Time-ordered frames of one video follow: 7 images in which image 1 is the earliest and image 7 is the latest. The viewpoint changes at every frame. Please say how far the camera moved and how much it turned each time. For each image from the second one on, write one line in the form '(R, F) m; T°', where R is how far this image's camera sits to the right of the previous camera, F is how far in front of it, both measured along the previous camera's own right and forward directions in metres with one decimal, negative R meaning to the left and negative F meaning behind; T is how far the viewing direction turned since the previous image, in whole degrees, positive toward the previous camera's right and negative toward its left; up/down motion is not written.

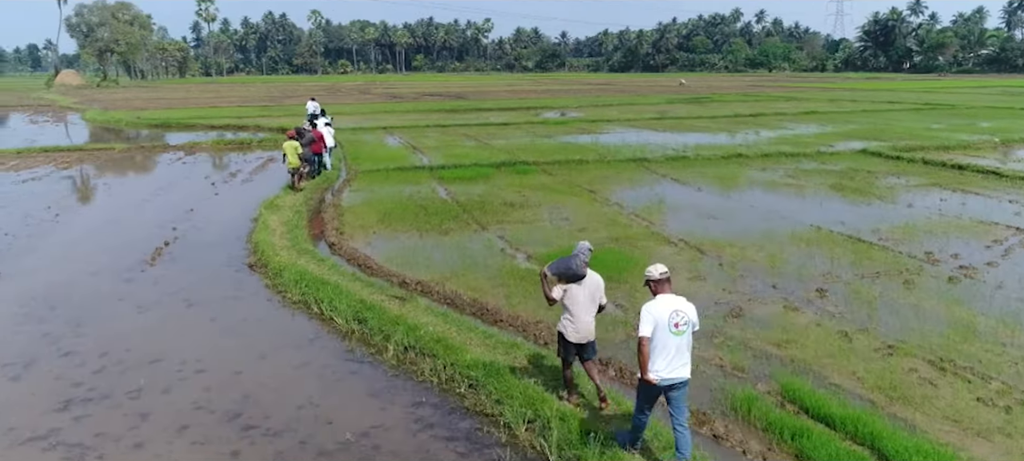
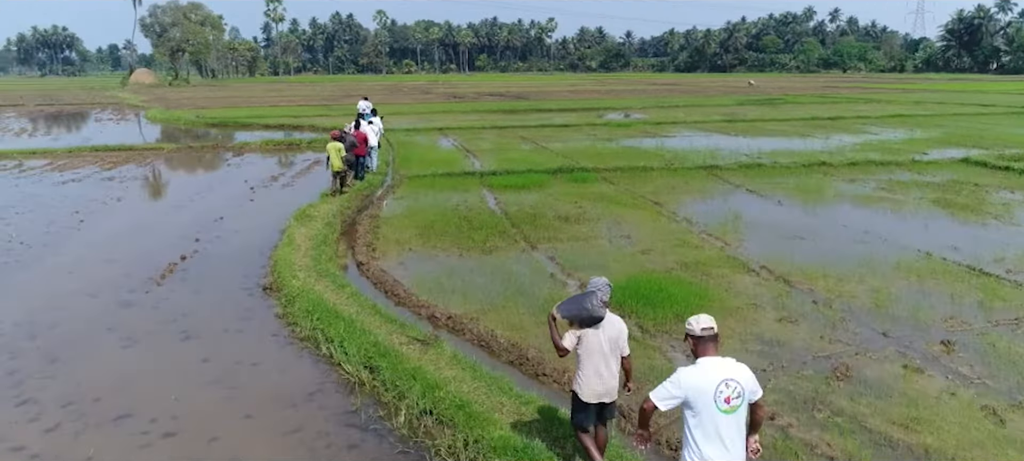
(+0.1, +1.4) m; -5°
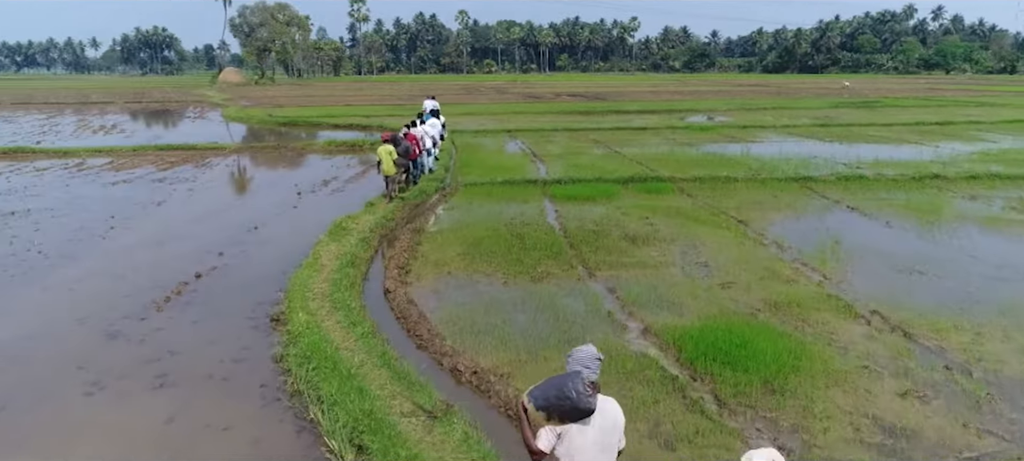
(+0.3, +1.5) m; -6°
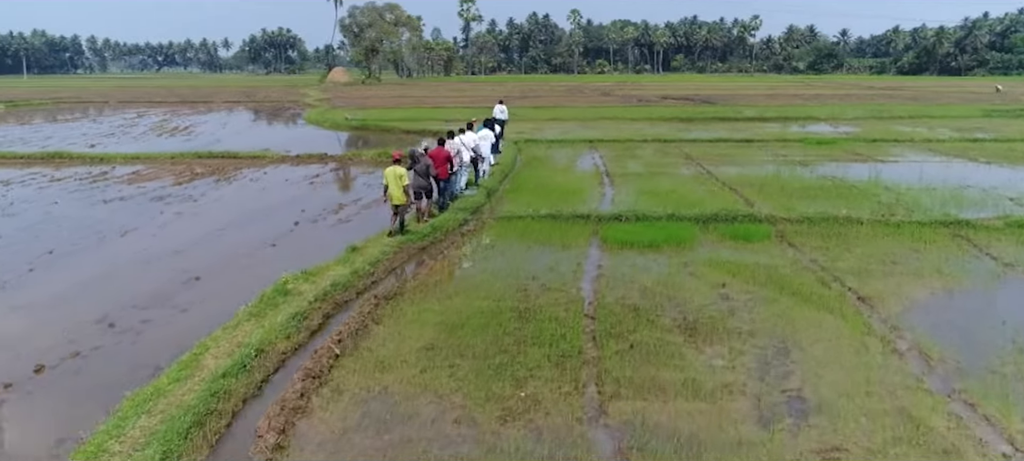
(+1.0, +3.4) m; -8°
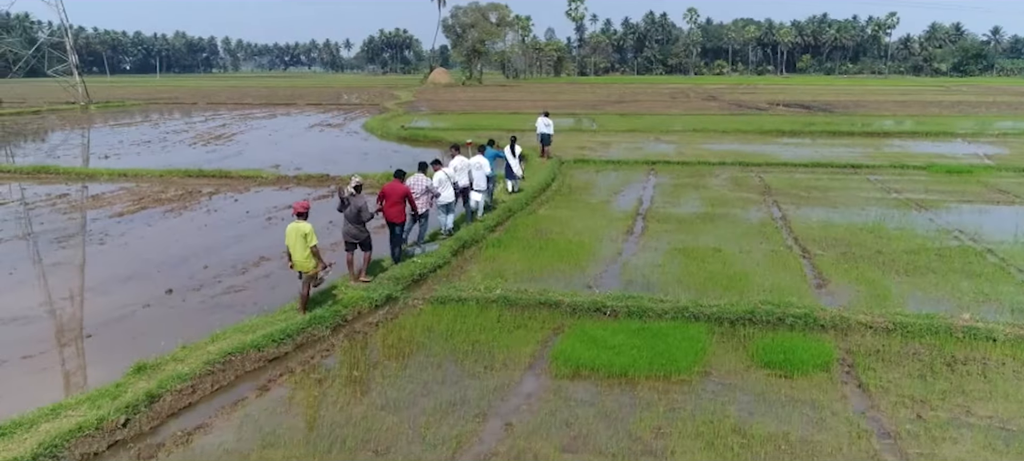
(+1.9, +3.9) m; -9°
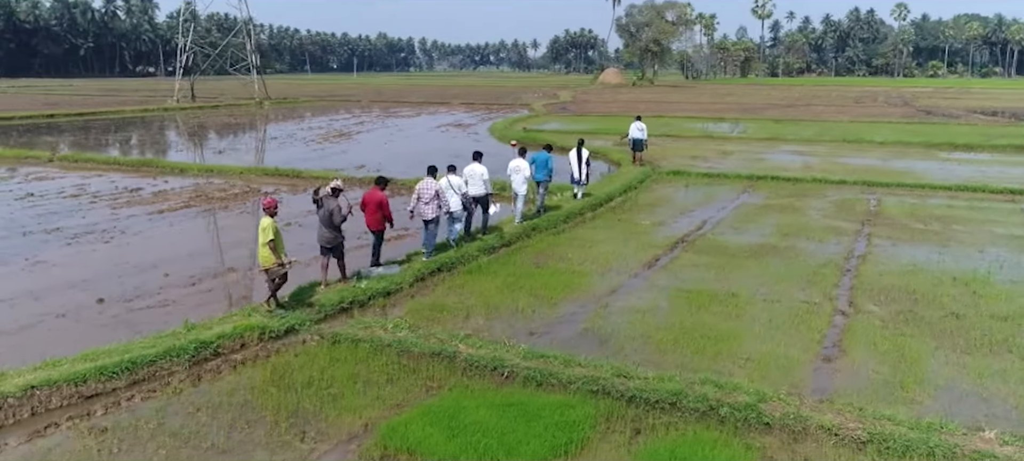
(+2.5, +1.7) m; -14°
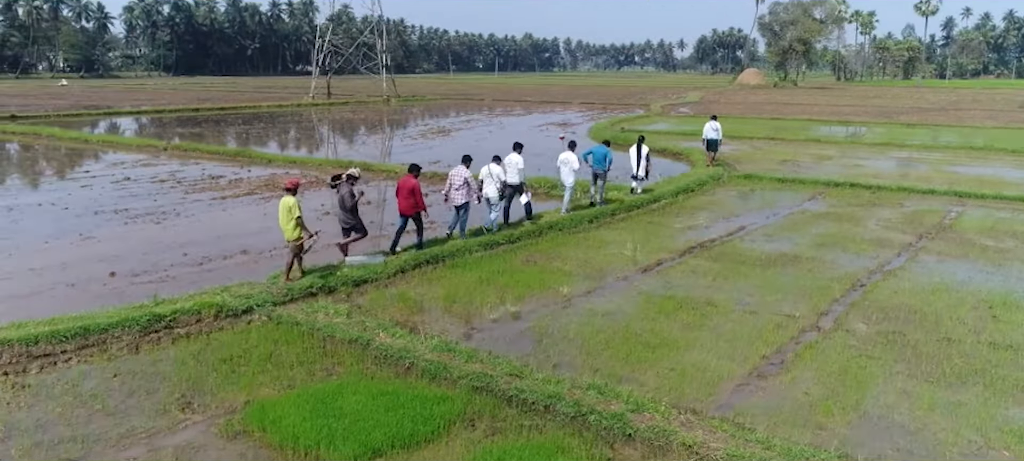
(+2.0, +0.2) m; -11°
